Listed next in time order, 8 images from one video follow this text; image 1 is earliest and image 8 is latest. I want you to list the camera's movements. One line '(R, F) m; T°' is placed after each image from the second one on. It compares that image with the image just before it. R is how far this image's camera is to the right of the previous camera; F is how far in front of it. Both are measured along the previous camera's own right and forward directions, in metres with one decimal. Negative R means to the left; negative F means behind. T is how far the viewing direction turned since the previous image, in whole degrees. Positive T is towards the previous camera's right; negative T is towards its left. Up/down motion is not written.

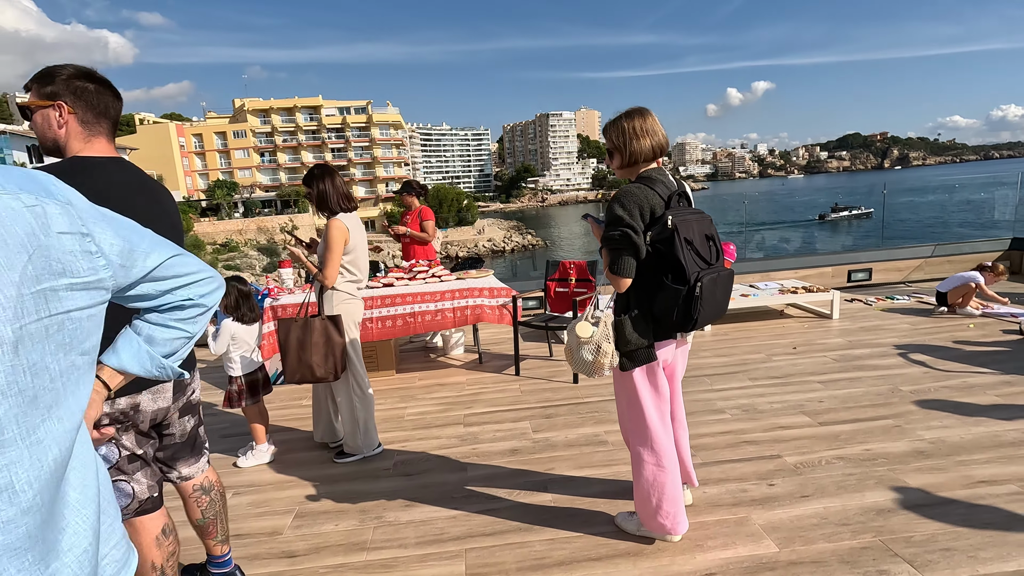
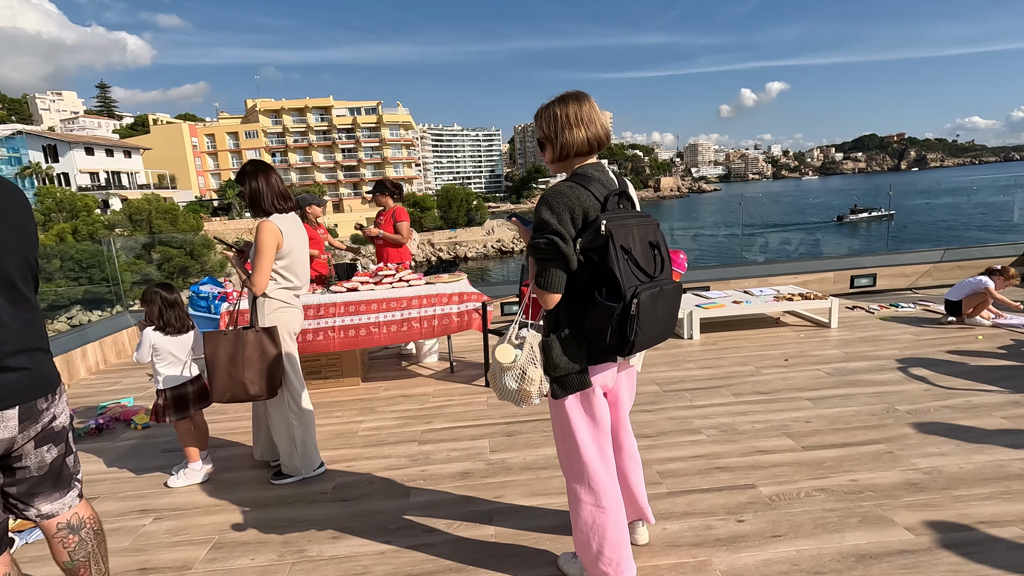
(+0.3, +0.2) m; -1°
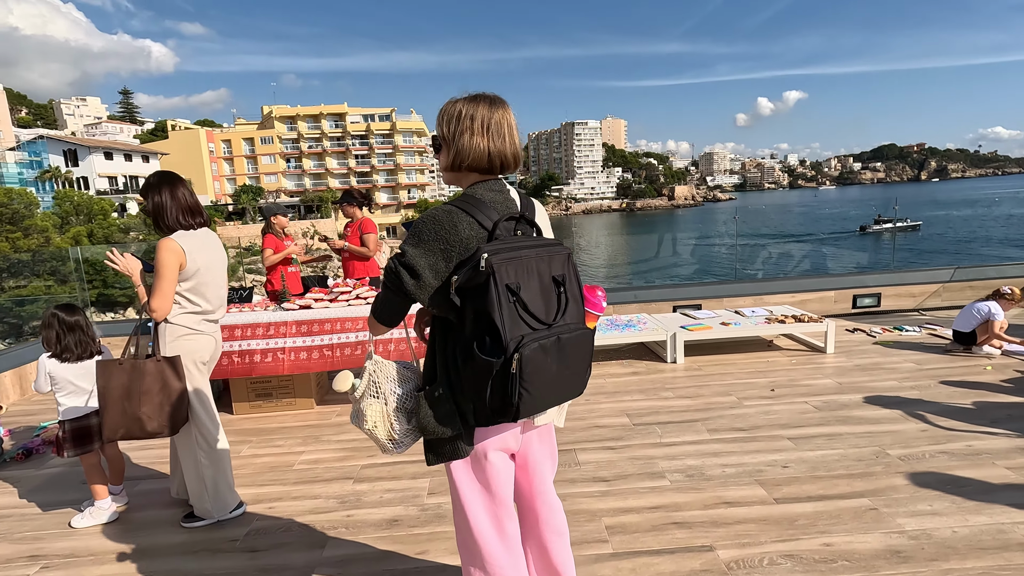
(+0.3, +0.2) m; -1°
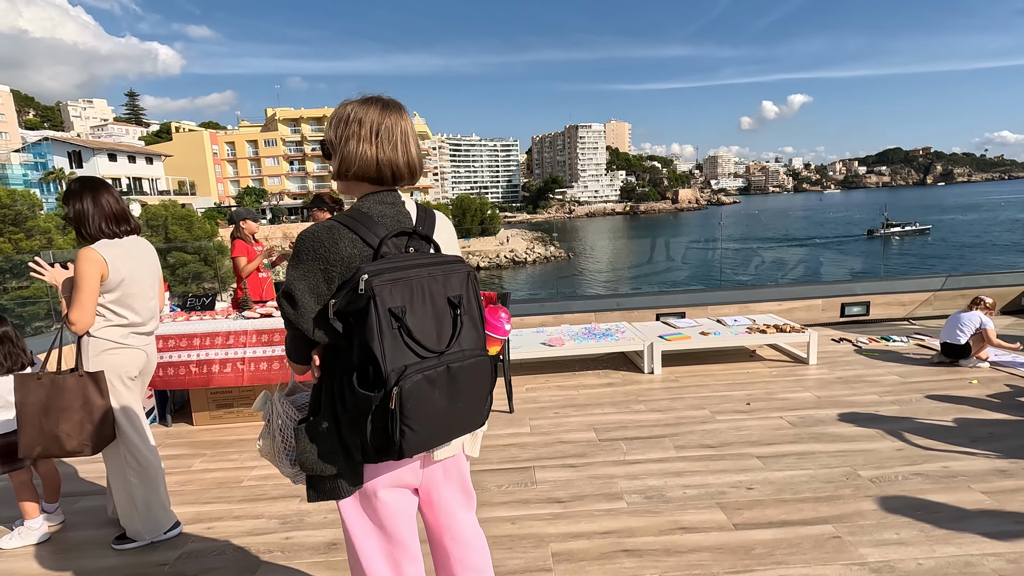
(+0.2, +0.1) m; 0°
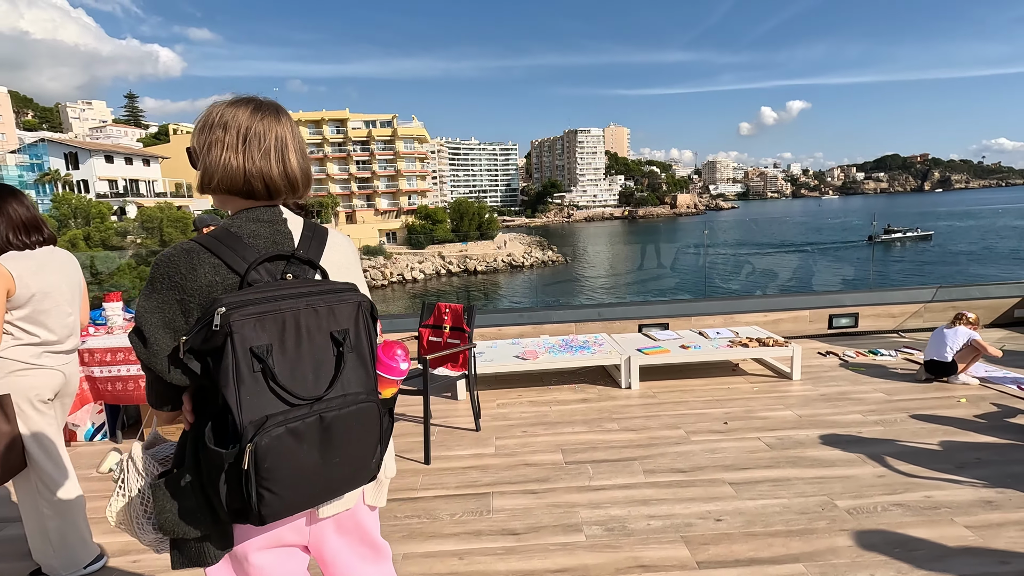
(+0.2, +0.1) m; 0°
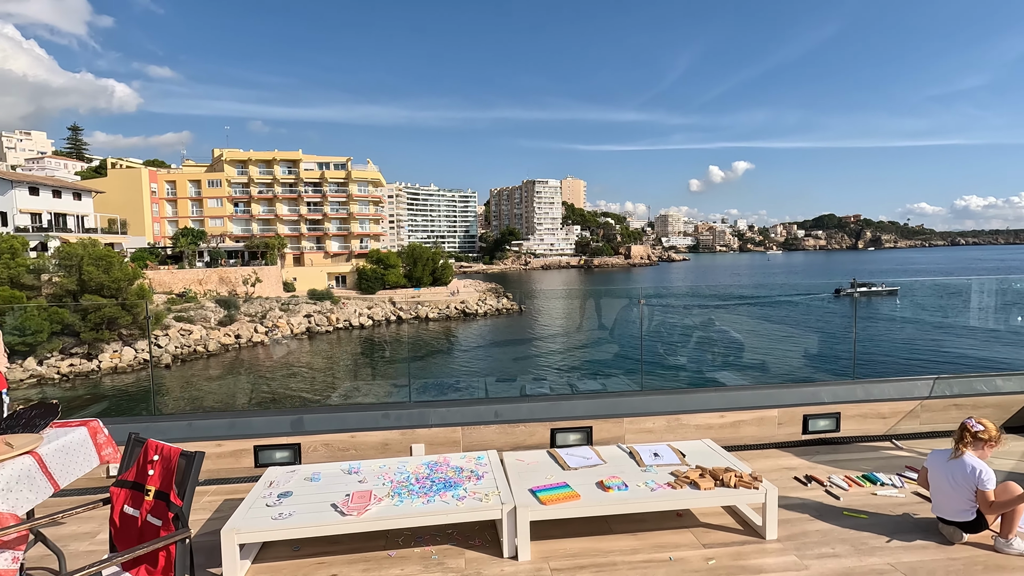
(+0.6, +1.3) m; +4°
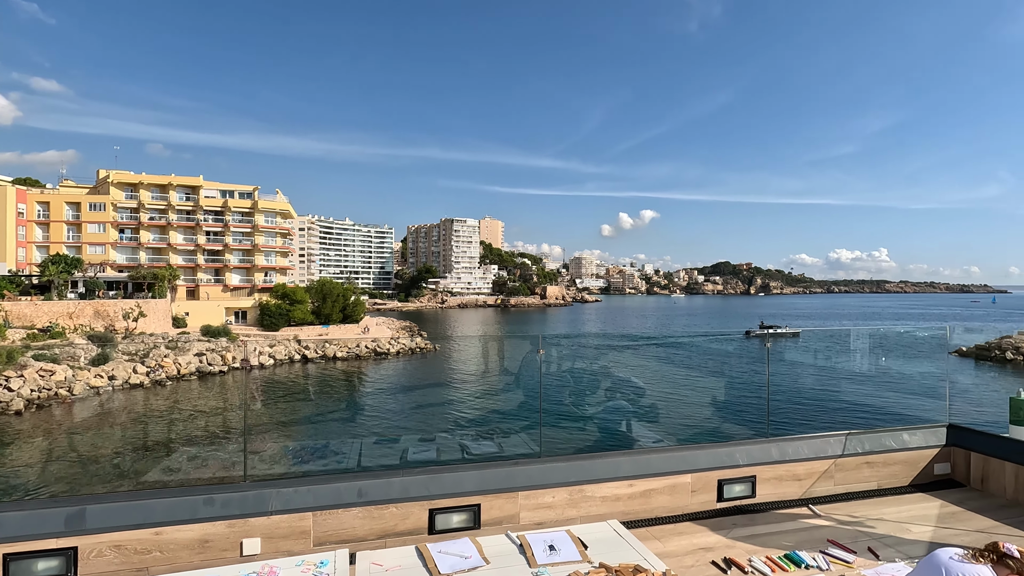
(+0.2, +0.5) m; +9°
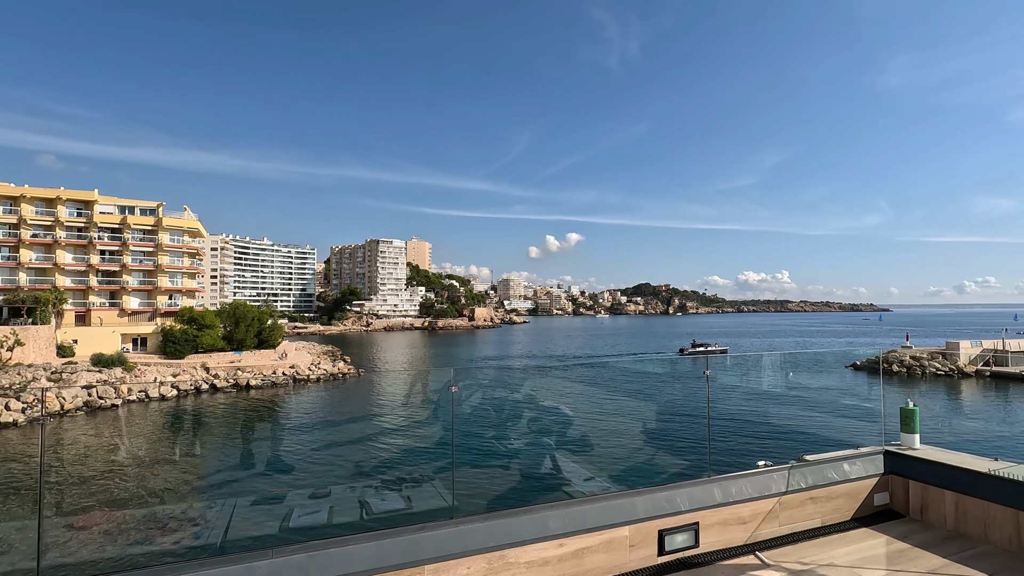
(+0.1, +0.5) m; +8°
